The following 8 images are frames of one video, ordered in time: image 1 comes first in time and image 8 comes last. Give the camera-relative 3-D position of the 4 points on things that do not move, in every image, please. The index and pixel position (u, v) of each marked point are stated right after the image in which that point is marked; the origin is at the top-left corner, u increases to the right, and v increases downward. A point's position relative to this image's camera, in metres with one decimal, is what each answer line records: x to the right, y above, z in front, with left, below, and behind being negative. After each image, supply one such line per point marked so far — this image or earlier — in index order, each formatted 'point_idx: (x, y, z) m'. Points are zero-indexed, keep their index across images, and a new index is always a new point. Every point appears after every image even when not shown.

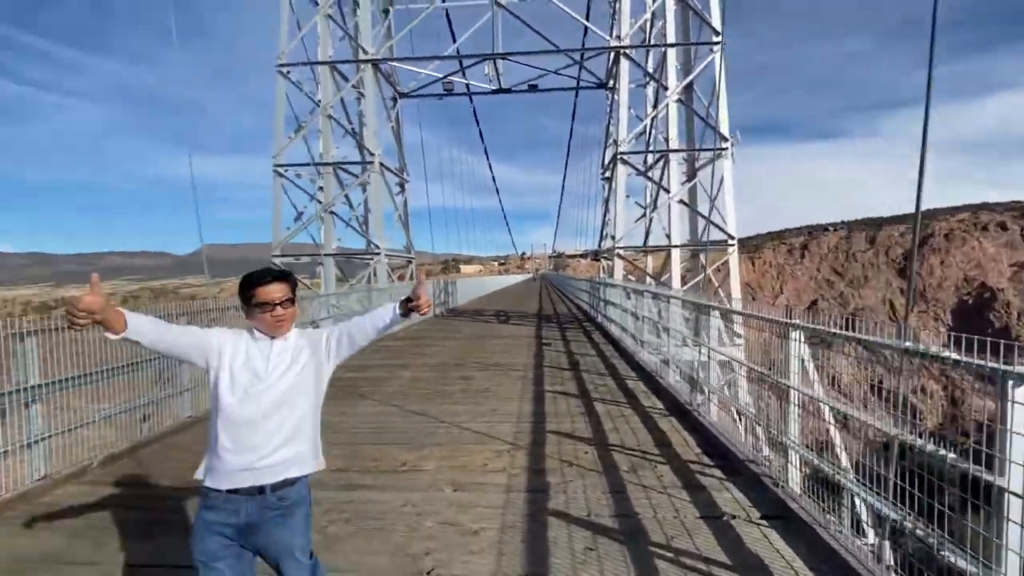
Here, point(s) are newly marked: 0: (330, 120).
0: (-5.5, +5.1, +14.5) m
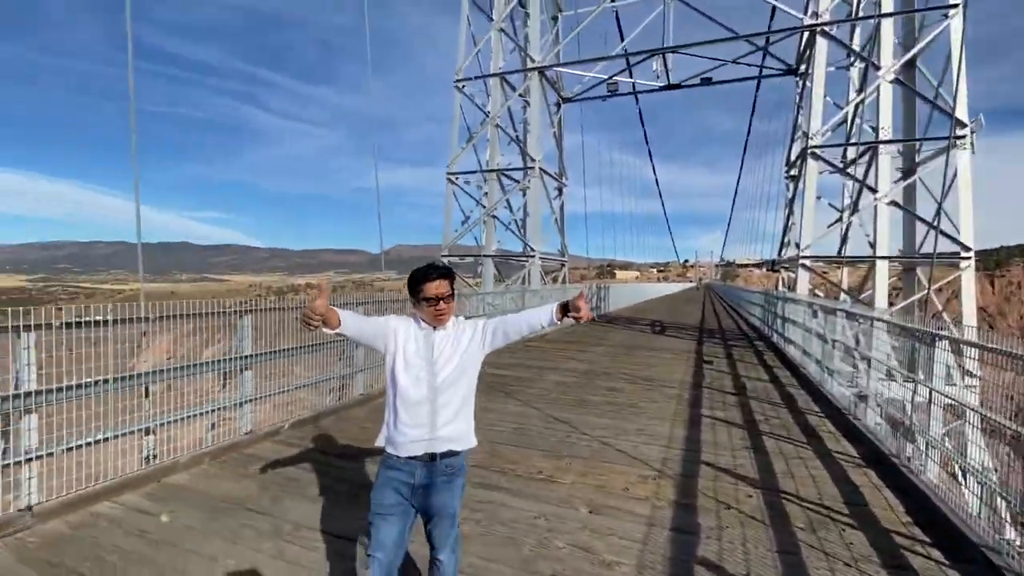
0: (-0.5, +5.1, +15.3) m
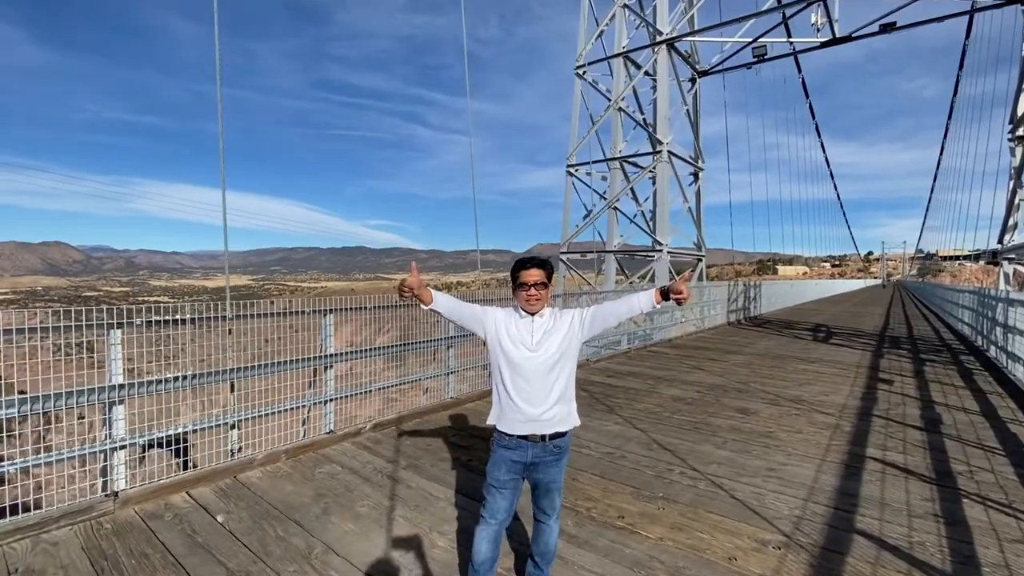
0: (+3.2, +5.2, +14.1) m
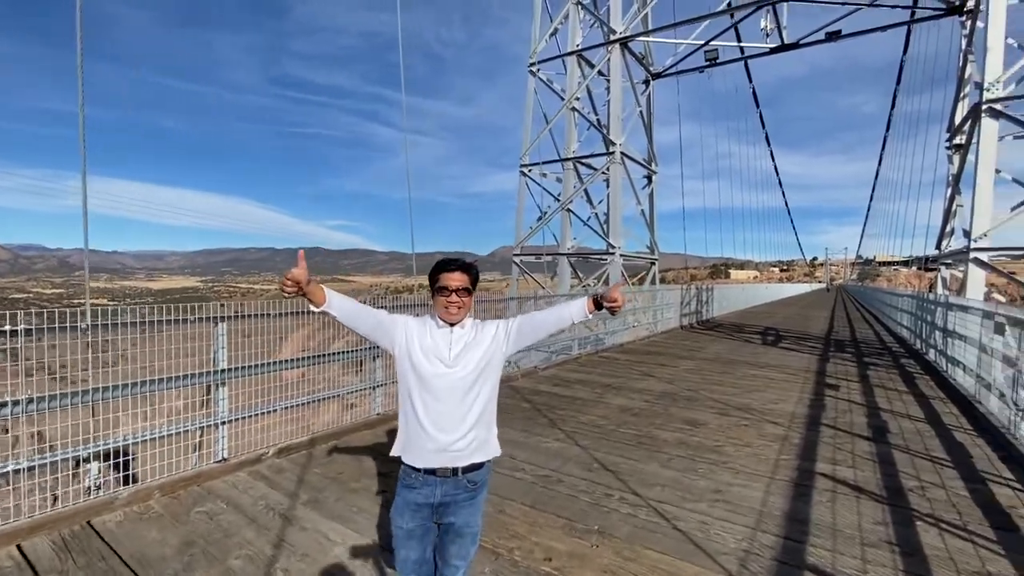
0: (+1.8, +5.1, +13.8) m
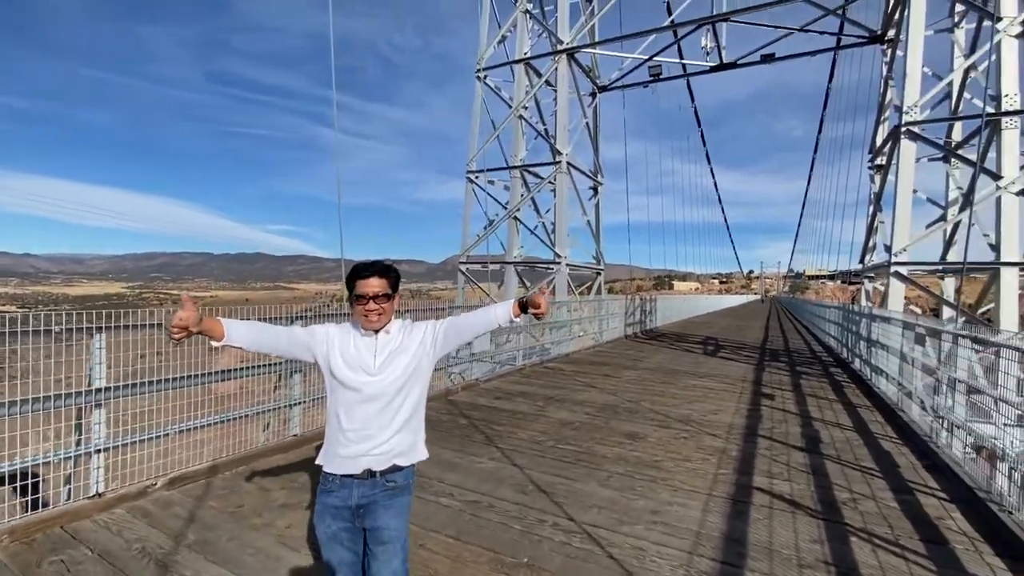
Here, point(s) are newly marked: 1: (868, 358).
0: (+0.2, +4.8, +13.7) m
1: (+7.0, -1.4, +9.5) m
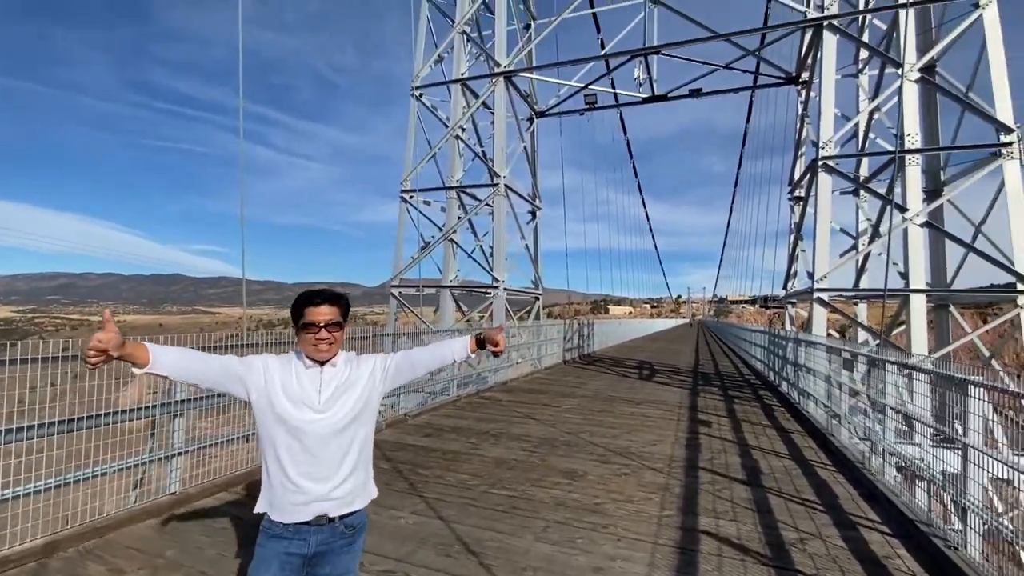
0: (-1.5, +4.1, +13.4) m
1: (+5.7, -1.9, +9.7) m
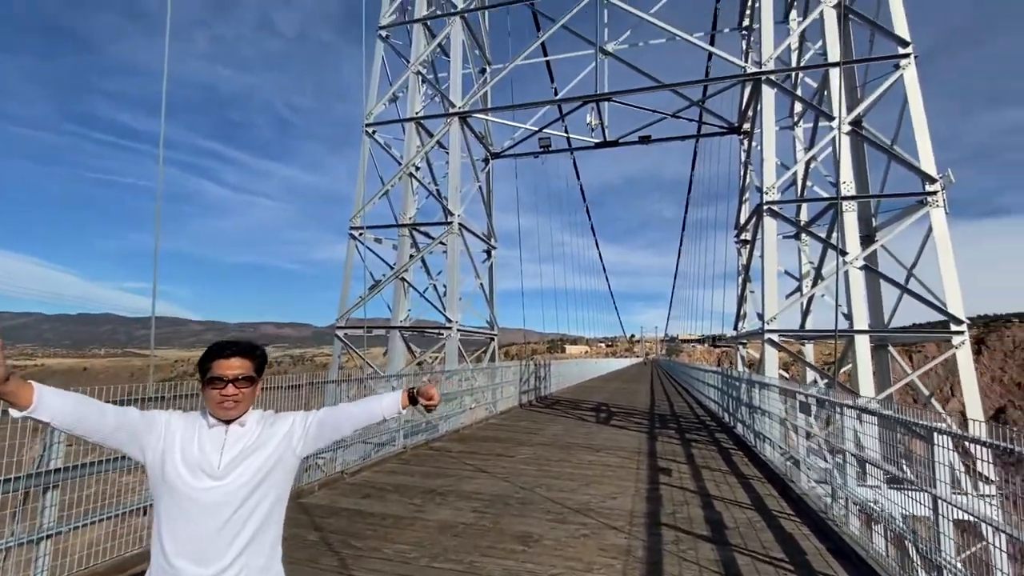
0: (-2.8, +3.0, +13.1) m
1: (+4.8, -2.7, +9.7) m
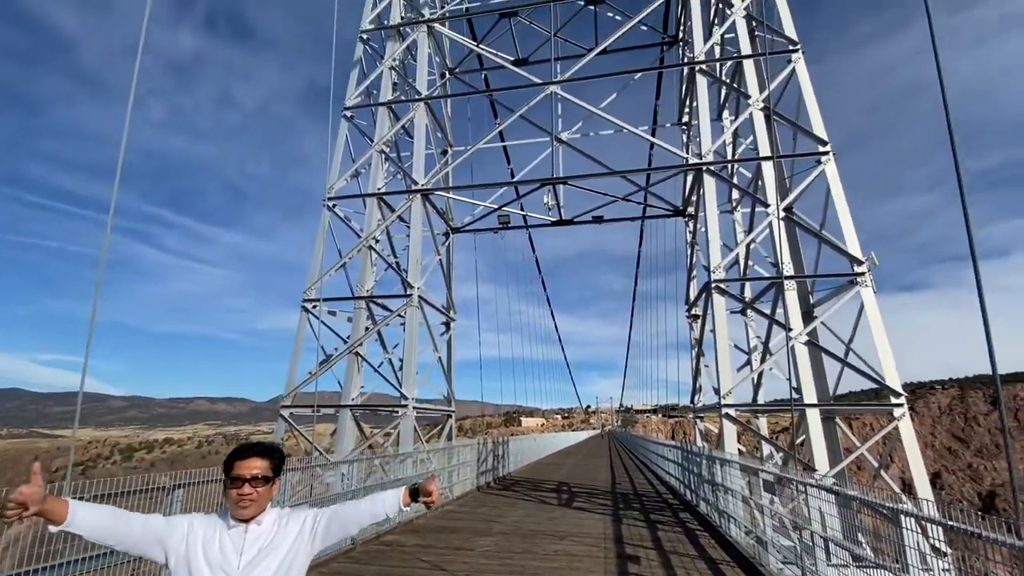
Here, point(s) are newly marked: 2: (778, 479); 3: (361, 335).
0: (-3.9, +1.0, +13.1) m
1: (+4.0, -4.3, +9.5) m
2: (+3.4, -2.5, +6.2) m
3: (-4.0, -1.2, +12.6) m
